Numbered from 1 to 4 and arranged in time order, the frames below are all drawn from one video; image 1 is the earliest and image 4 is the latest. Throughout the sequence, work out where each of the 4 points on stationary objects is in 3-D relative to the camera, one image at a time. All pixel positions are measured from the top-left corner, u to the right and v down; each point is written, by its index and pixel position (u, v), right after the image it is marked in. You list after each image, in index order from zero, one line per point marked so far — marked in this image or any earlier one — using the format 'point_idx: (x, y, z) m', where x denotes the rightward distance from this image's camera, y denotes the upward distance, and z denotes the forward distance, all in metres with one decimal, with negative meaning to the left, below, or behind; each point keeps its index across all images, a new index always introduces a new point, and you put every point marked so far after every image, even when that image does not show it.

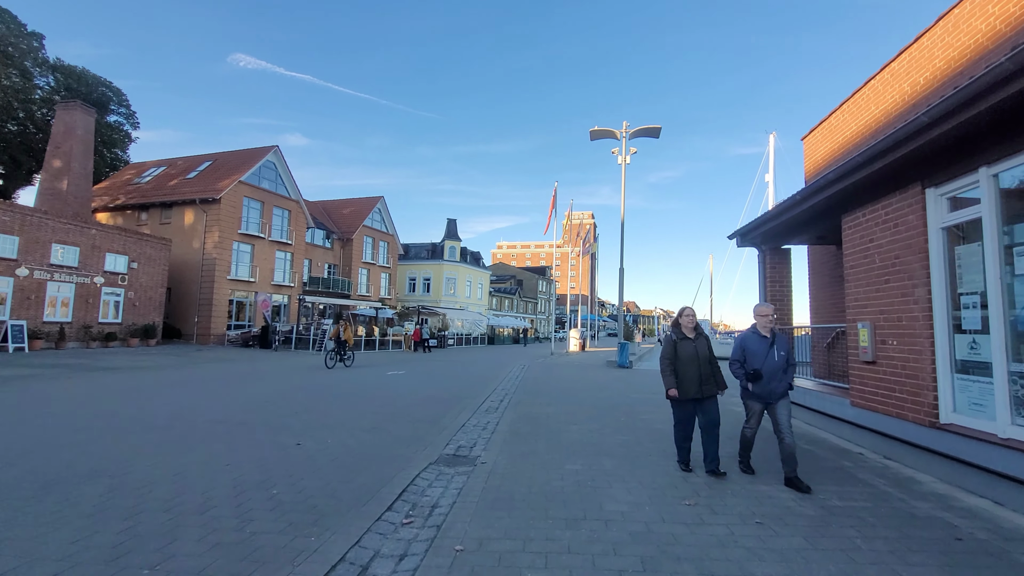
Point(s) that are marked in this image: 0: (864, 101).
0: (+6.7, +3.6, +9.4) m
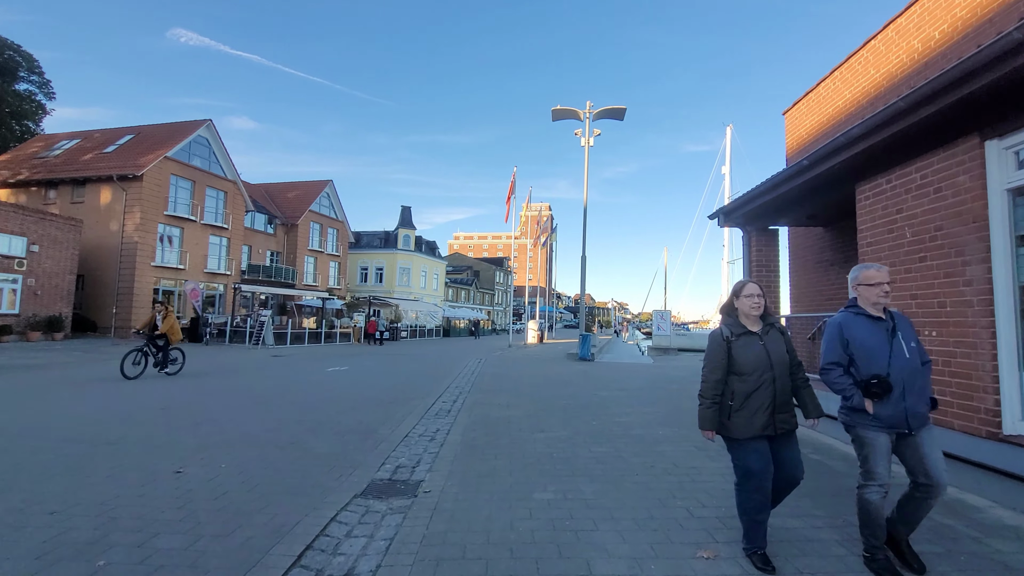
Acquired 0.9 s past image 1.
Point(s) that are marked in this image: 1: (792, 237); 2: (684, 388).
0: (+6.0, +3.8, +8.5) m
1: (+5.9, +1.1, +10.4) m
2: (+4.2, -2.5, +12.2) m
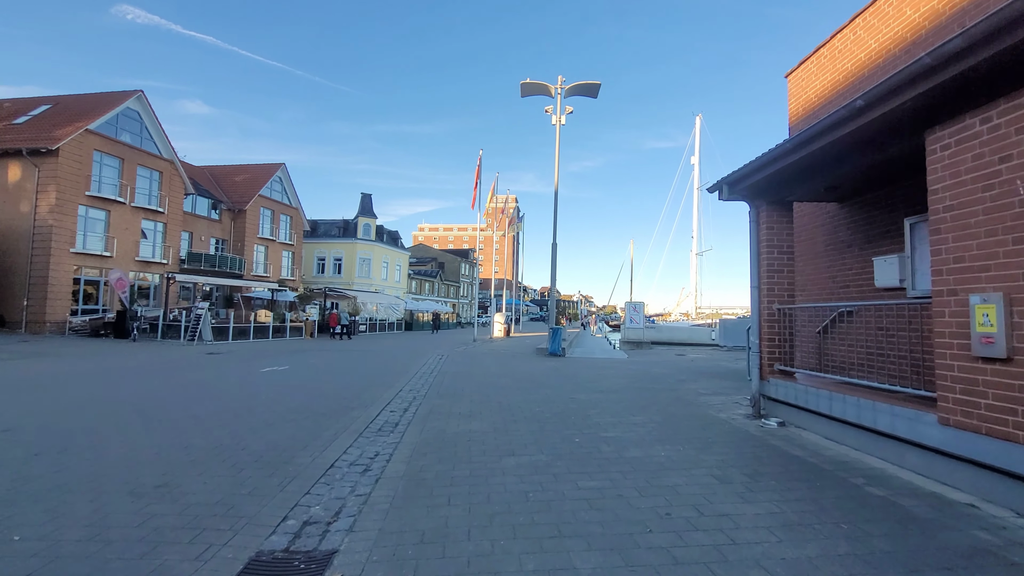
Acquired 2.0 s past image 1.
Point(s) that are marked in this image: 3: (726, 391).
0: (+5.5, +4.0, +7.1) m
1: (+5.2, +1.3, +9.0) m
2: (+3.5, -2.2, +10.8) m
3: (+4.3, -2.1, +10.0) m
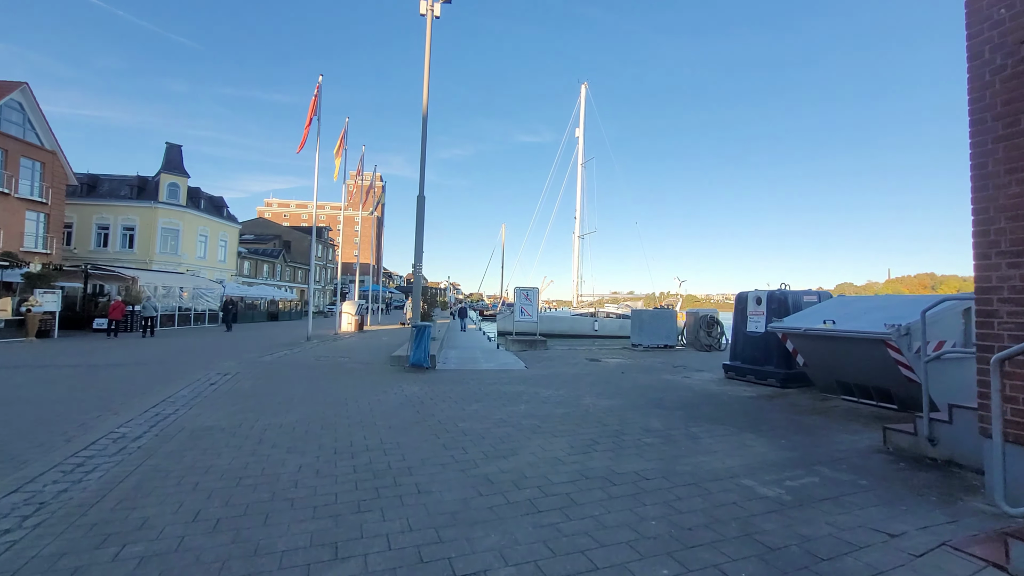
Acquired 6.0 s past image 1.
0: (+4.6, +4.3, +1.8) m
1: (+3.8, +1.6, +3.6) m
2: (+1.6, -1.8, +4.9) m
3: (+2.6, -1.8, +4.4) m
